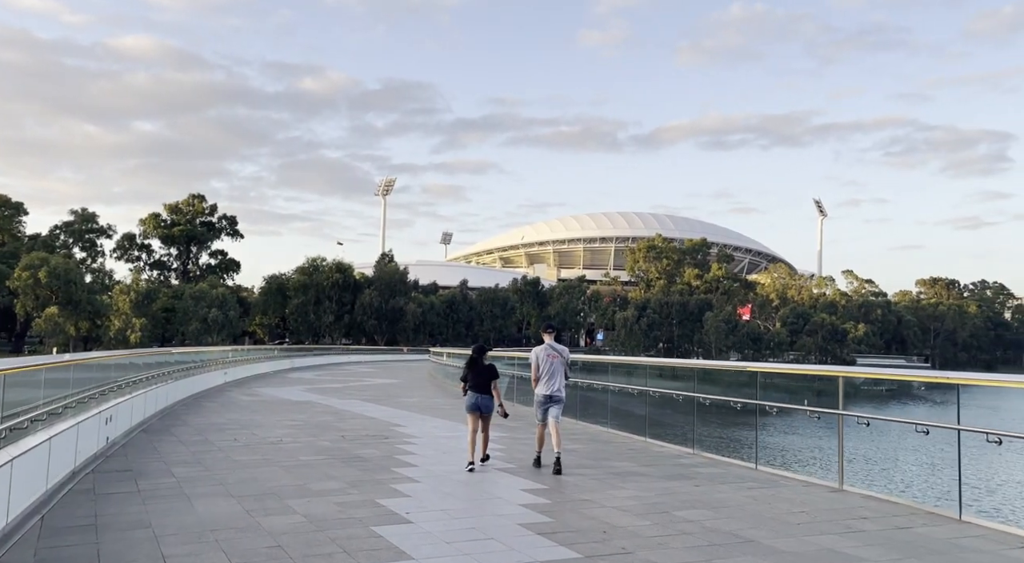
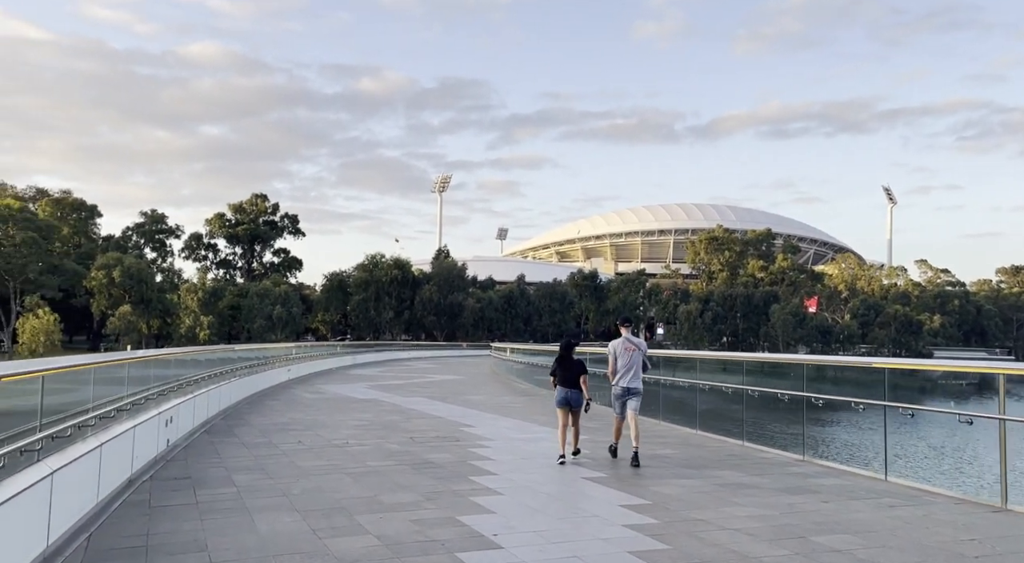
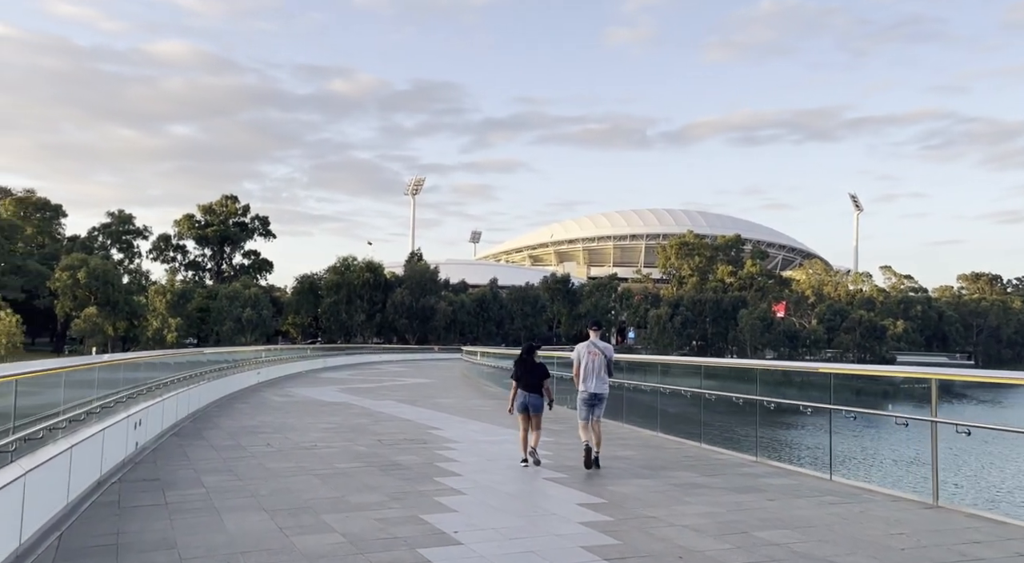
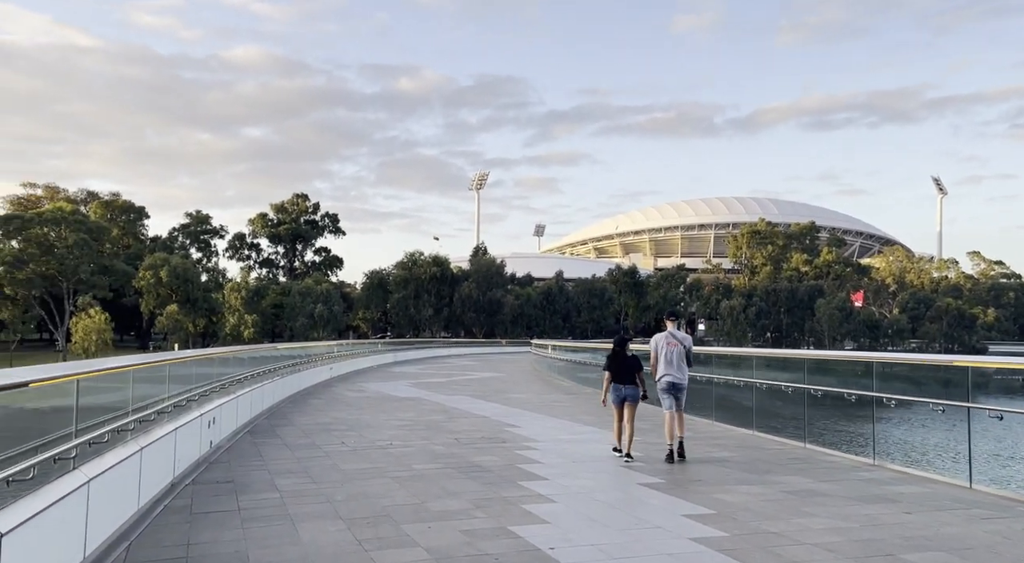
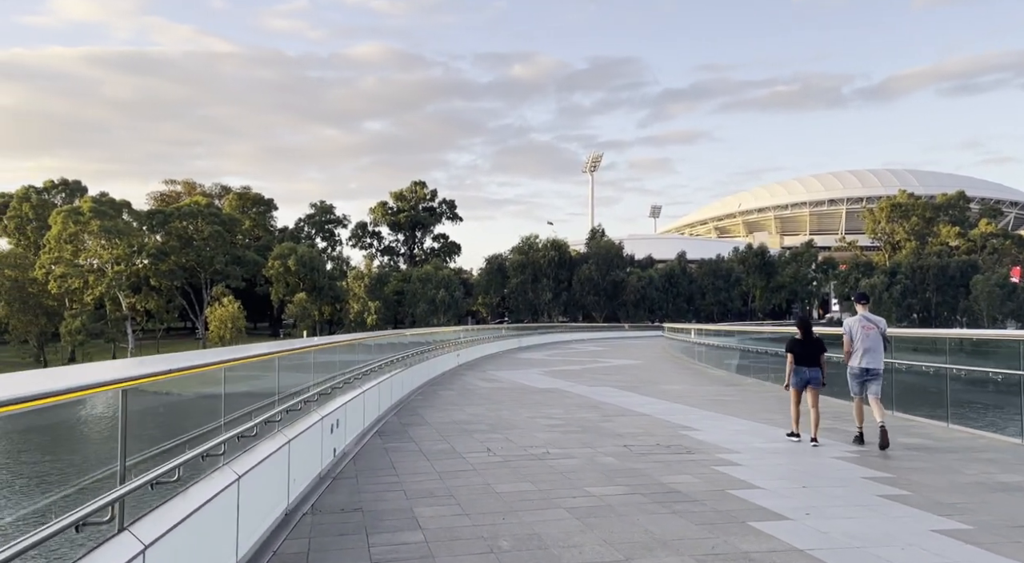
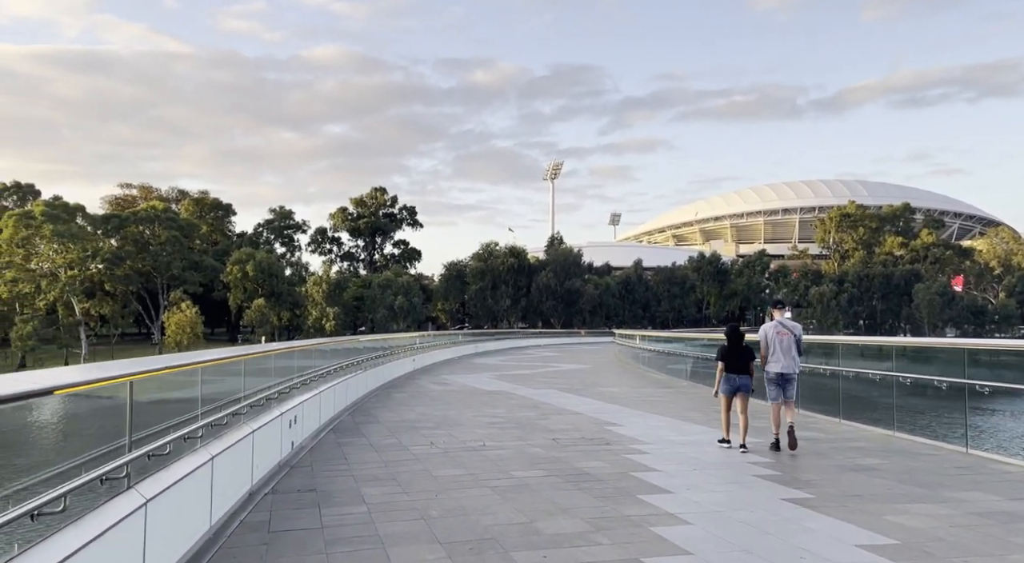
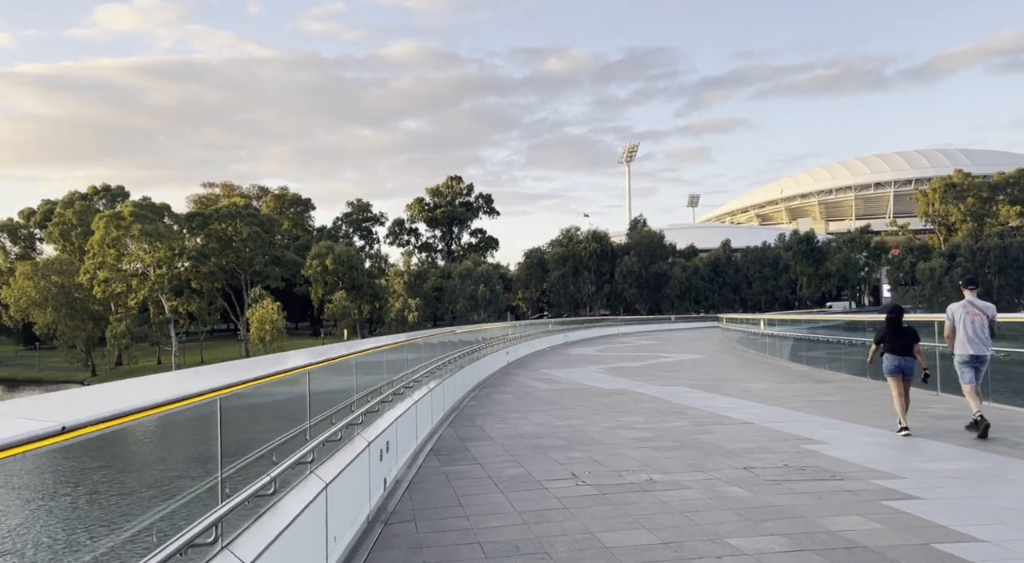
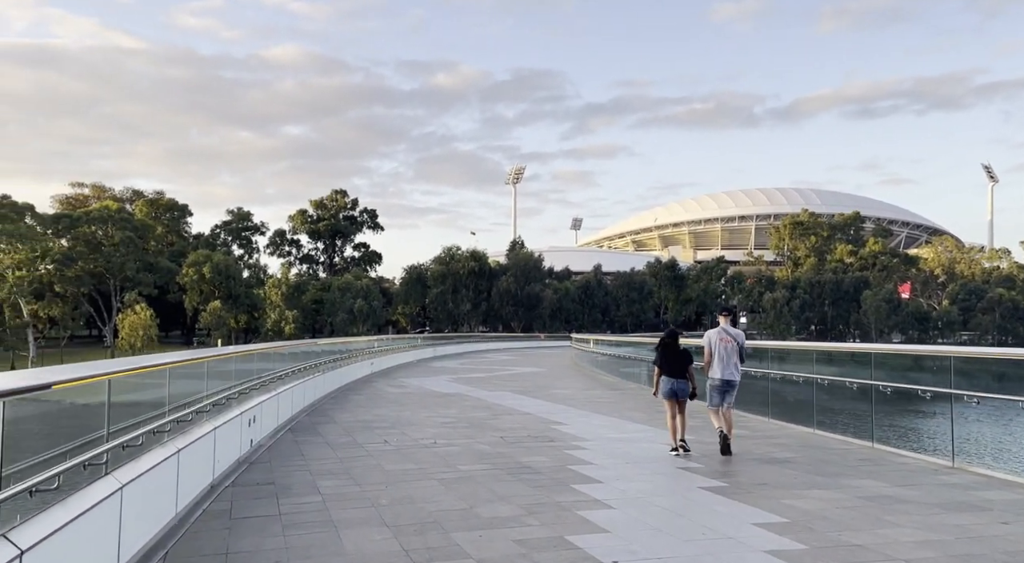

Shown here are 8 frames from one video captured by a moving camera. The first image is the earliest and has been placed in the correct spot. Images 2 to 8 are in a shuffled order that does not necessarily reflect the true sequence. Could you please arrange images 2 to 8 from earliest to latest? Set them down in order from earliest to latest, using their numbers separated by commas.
3, 2, 4, 8, 6, 5, 7
